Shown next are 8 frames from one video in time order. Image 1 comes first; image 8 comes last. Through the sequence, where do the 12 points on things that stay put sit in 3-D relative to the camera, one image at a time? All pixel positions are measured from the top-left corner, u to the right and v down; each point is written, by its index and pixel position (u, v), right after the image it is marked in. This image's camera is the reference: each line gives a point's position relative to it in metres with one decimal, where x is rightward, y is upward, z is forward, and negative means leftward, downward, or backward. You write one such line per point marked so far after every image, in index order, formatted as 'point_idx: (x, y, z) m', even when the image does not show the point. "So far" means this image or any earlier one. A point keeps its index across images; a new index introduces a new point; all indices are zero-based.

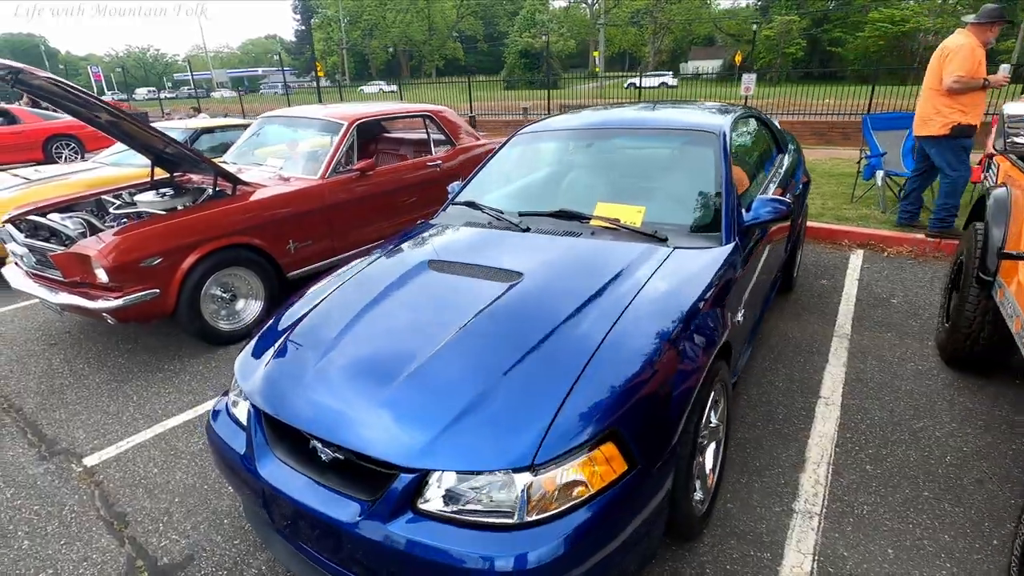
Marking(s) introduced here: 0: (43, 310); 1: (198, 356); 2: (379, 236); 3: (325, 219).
0: (-4.2, -0.2, +4.7) m
1: (-2.3, -0.5, +3.9) m
2: (-1.3, +0.5, +5.2) m
3: (-1.6, +0.6, +4.6) m
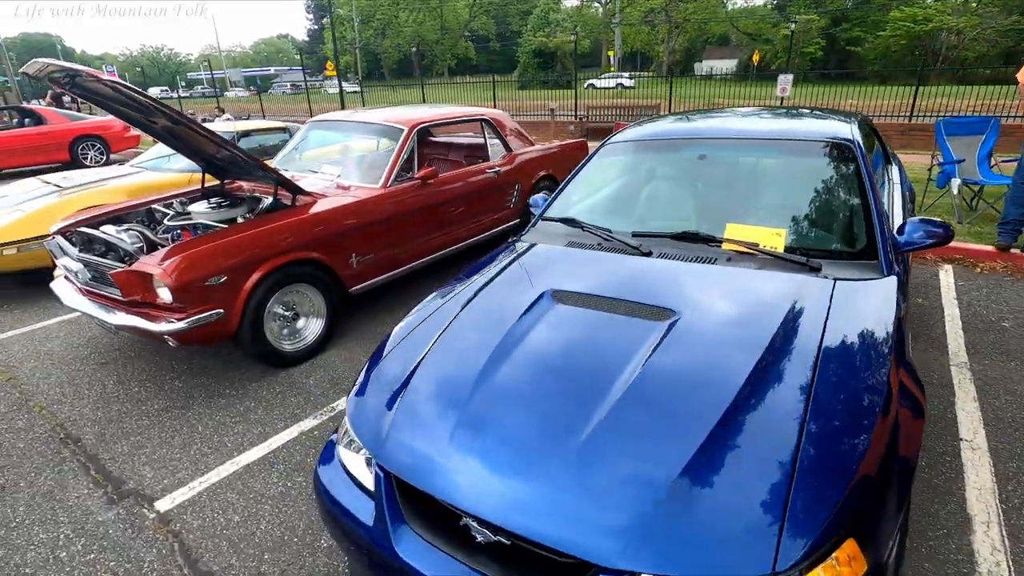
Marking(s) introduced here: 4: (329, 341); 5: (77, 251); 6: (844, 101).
0: (-3.6, -0.3, +4.5) m
1: (-1.7, -0.6, +3.6) m
2: (-0.7, +0.4, +4.9) m
3: (-1.0, +0.5, +4.4) m
4: (-1.4, -0.4, +4.0) m
5: (-3.0, +0.3, +3.6) m
6: (+9.9, +5.6, +15.8) m
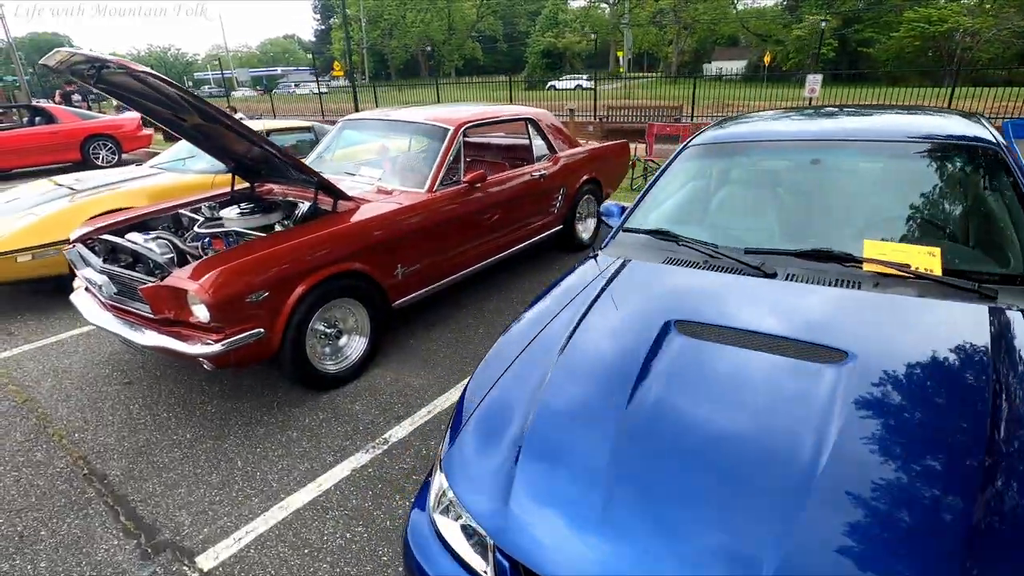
0: (-3.2, -0.4, +4.2) m
1: (-1.3, -0.7, +3.3) m
2: (-0.3, +0.3, +4.5) m
3: (-0.6, +0.4, +4.0) m
4: (-1.0, -0.5, +3.7) m
5: (-2.5, +0.2, +3.3) m
6: (+10.4, +5.4, +15.4) m
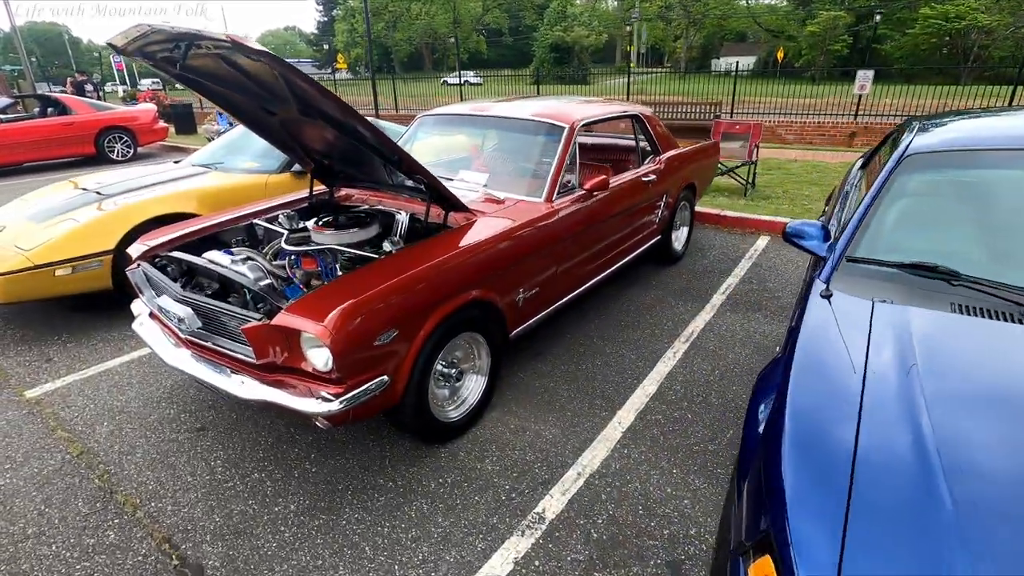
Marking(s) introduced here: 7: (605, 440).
0: (-2.3, -0.6, +3.6) m
1: (-0.5, -0.9, +2.7) m
2: (+0.6, +0.1, +3.9) m
3: (+0.2, +0.2, +3.4) m
4: (-0.1, -0.7, +3.1) m
5: (-1.7, 0.0, +2.7) m
6: (+11.3, +5.2, +14.7) m
7: (+0.5, -0.8, +2.9) m
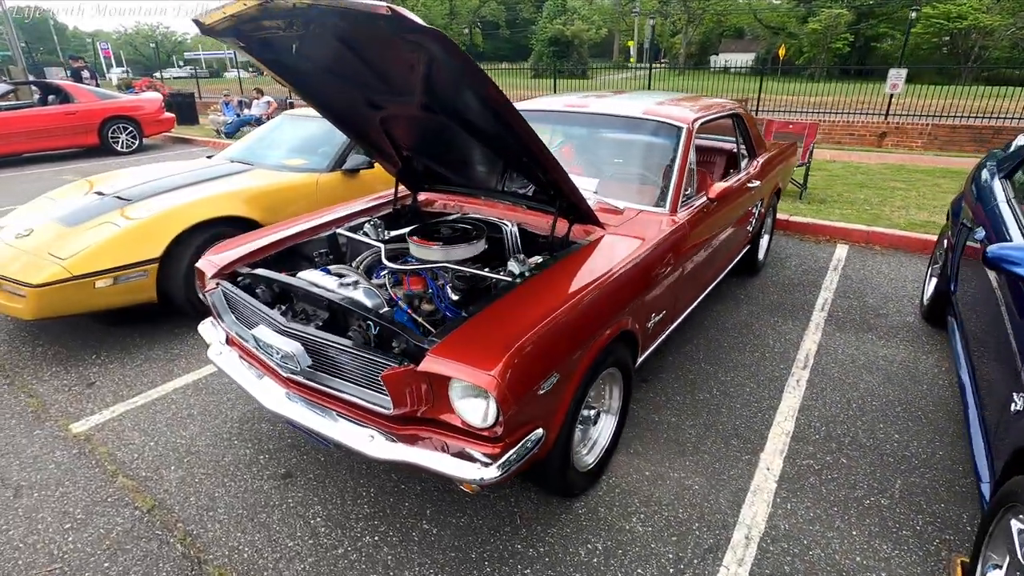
0: (-1.7, -0.7, +3.1) m
1: (+0.2, -1.0, +2.3) m
2: (+1.2, 0.0, +3.6) m
3: (+0.9, +0.1, +3.0) m
4: (+0.5, -0.8, +2.7) m
5: (-1.0, -0.1, +2.2) m
6: (+11.8, +5.1, +14.5) m
7: (+1.2, -1.0, +2.5) m
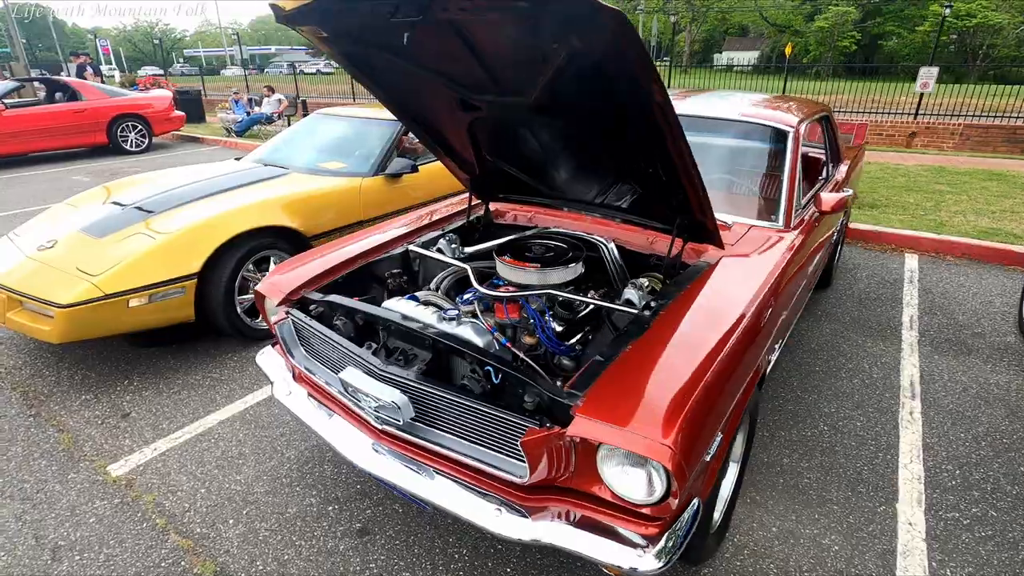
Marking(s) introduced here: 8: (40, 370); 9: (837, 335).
0: (-1.2, -0.8, +2.8) m
1: (+0.7, -1.1, +2.0) m
2: (+1.7, -0.2, +3.2) m
3: (+1.4, -0.1, +2.7) m
4: (+1.0, -0.9, +2.4) m
5: (-0.5, -0.2, +1.9) m
6: (+12.3, +5.0, +14.1) m
7: (+1.6, -1.1, +2.2) m
8: (-3.0, -0.5, +3.4) m
9: (+2.4, -0.3, +3.8) m
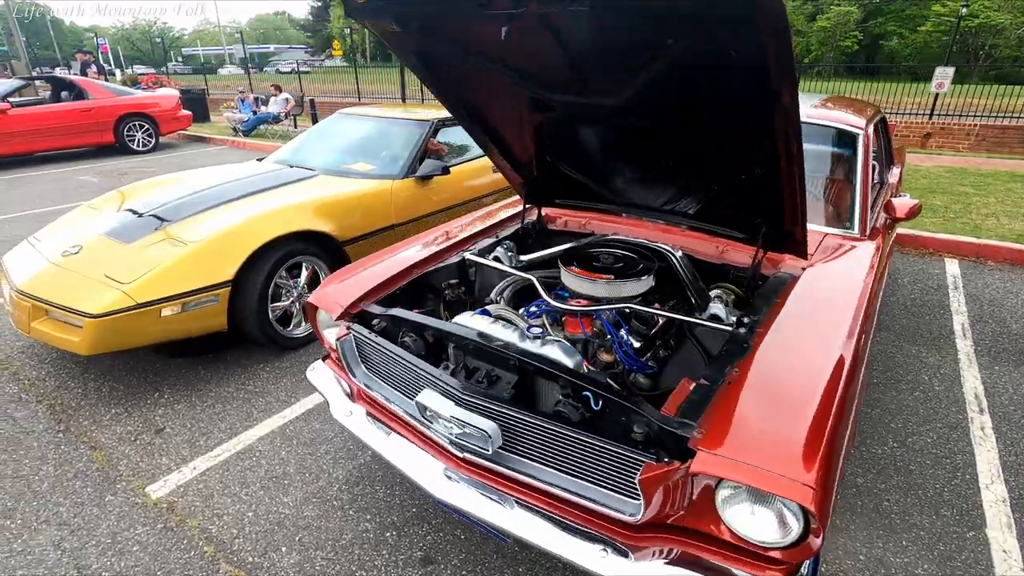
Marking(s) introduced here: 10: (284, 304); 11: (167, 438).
0: (-0.9, -0.8, +2.7) m
1: (+1.0, -1.2, +1.9) m
2: (+2.0, -0.2, +3.1) m
3: (+1.7, -0.1, +2.6) m
4: (+1.3, -1.0, +2.2) m
5: (-0.2, -0.3, +1.8) m
6: (+12.6, +5.0, +14.0) m
7: (+1.9, -1.2, +2.0) m
8: (-2.8, -0.6, +3.3) m
9: (+2.7, -0.4, +3.7) m
10: (-1.5, -0.1, +3.5) m
11: (-1.8, -0.8, +2.8) m
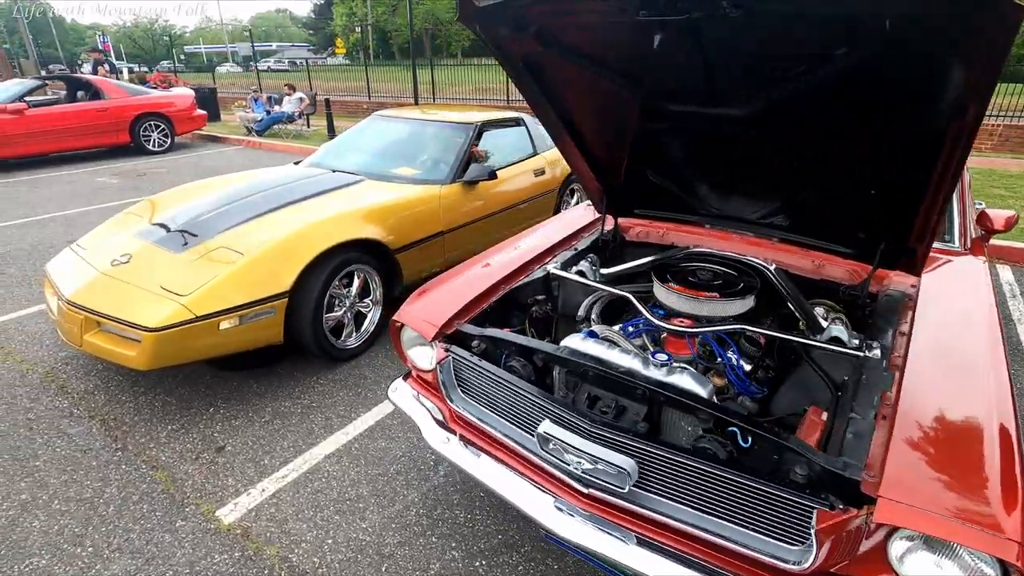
0: (-0.5, -0.9, +2.6) m
1: (+1.3, -1.3, +1.7) m
2: (+2.4, -0.3, +3.0) m
3: (+2.1, -0.2, +2.5) m
4: (+1.7, -1.0, +2.1) m
5: (+0.1, -0.4, +1.7) m
6: (+13.0, +4.9, +13.9) m
7: (+2.3, -1.2, +1.9) m
8: (-2.4, -0.6, +3.2) m
9: (+3.0, -0.5, +3.6) m
10: (-1.1, -0.2, +3.4) m
11: (-1.4, -0.9, +2.7) m
